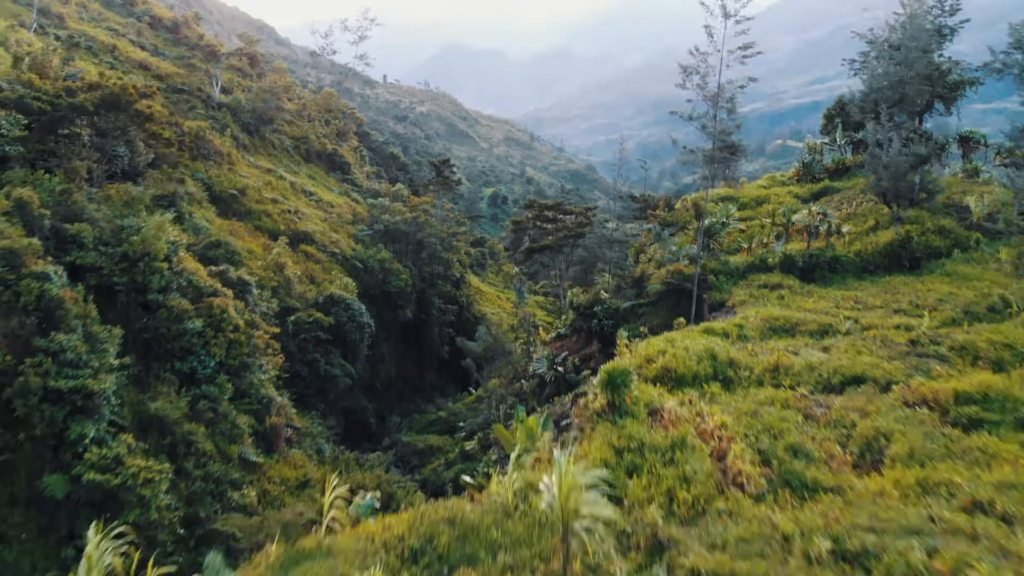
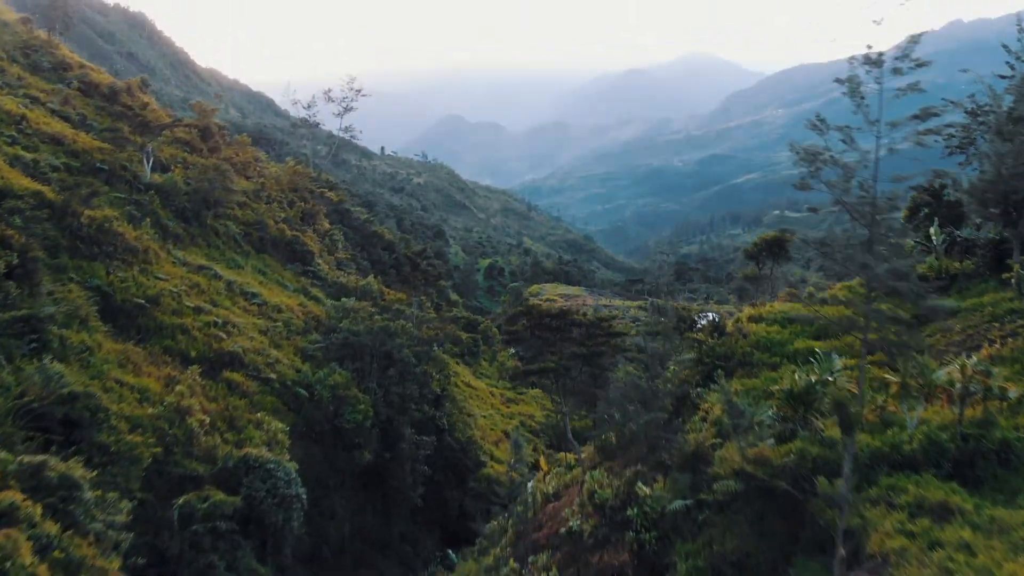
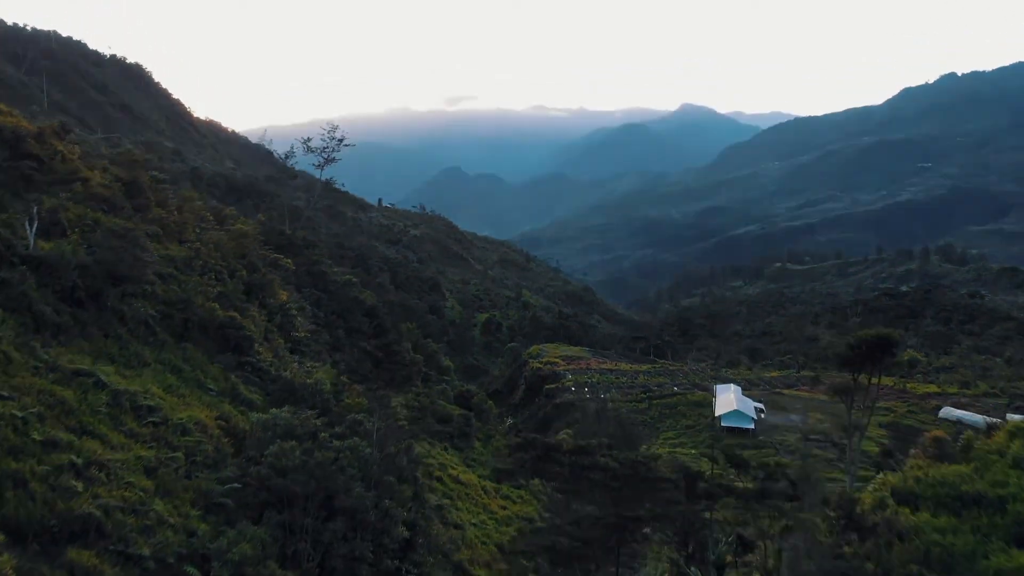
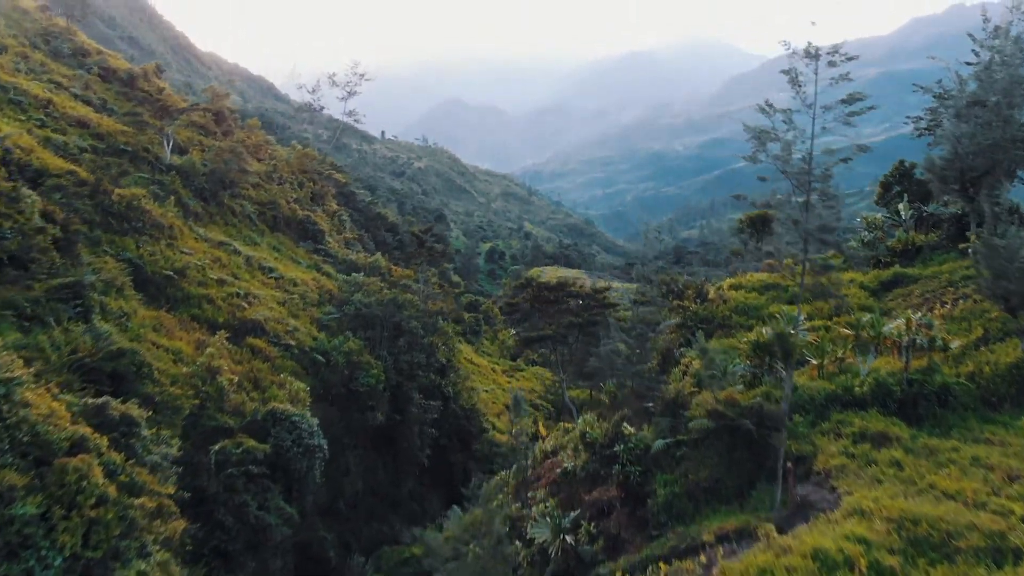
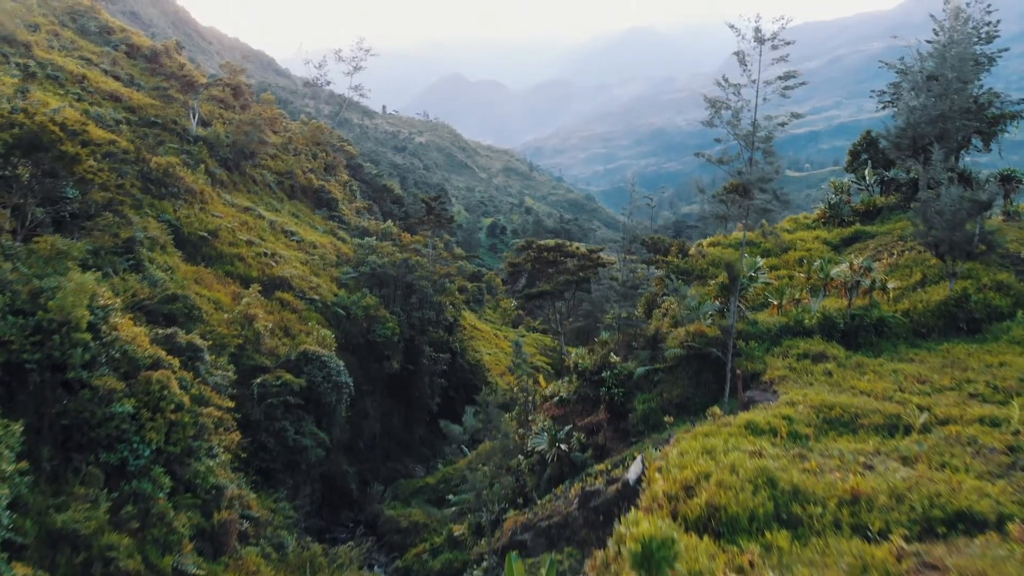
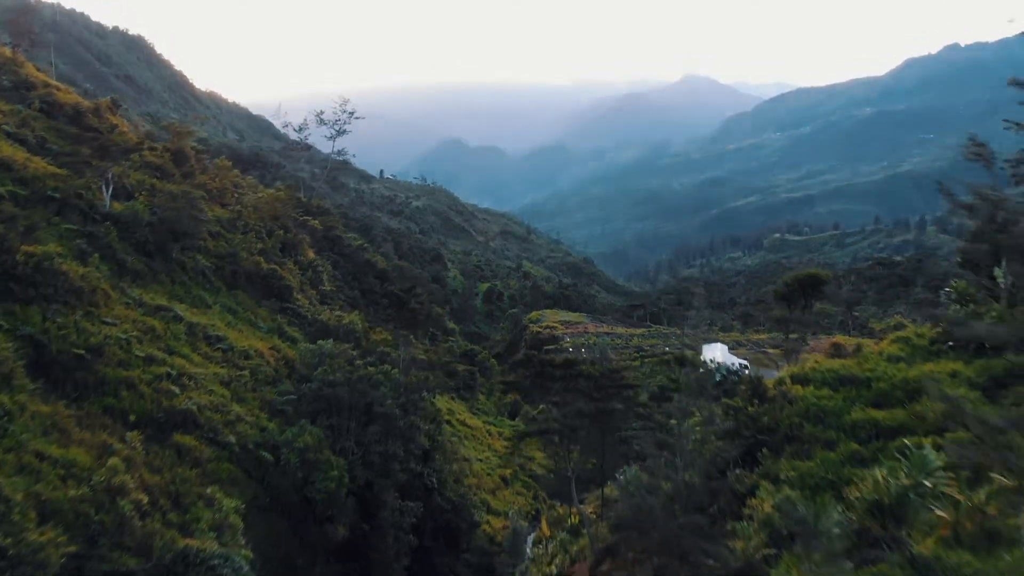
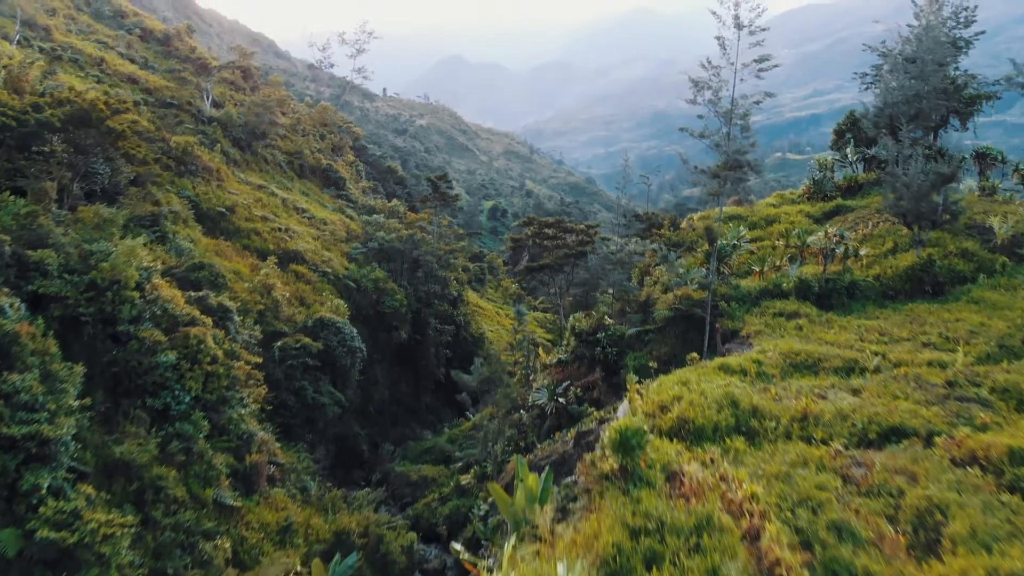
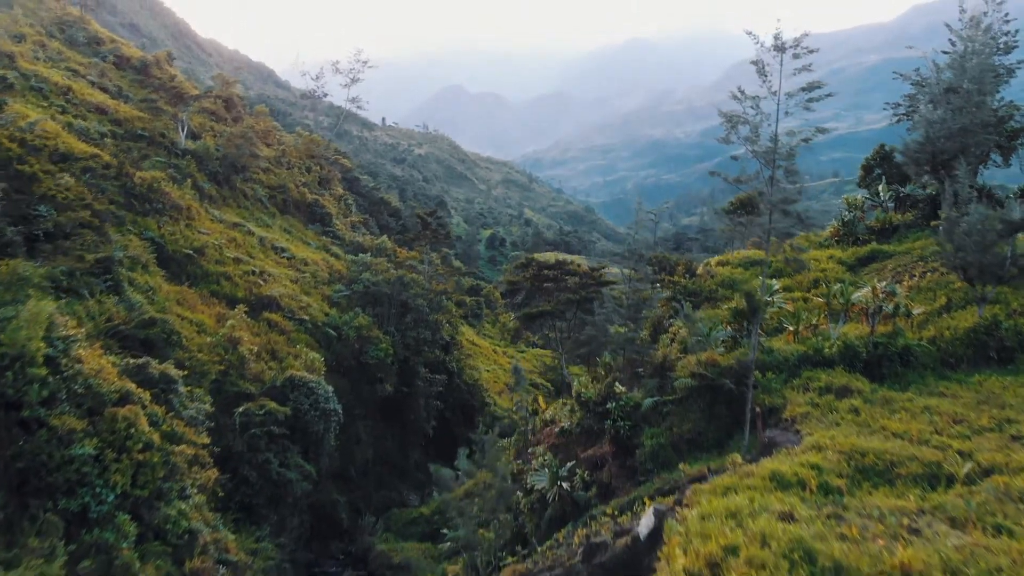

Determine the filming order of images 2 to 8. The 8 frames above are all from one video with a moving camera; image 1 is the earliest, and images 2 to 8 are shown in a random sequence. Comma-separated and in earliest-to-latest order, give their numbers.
7, 5, 8, 4, 2, 6, 3
